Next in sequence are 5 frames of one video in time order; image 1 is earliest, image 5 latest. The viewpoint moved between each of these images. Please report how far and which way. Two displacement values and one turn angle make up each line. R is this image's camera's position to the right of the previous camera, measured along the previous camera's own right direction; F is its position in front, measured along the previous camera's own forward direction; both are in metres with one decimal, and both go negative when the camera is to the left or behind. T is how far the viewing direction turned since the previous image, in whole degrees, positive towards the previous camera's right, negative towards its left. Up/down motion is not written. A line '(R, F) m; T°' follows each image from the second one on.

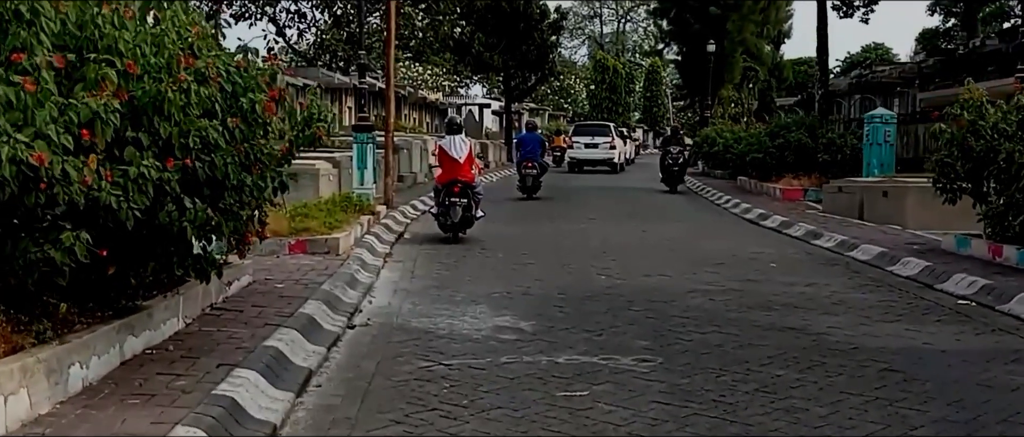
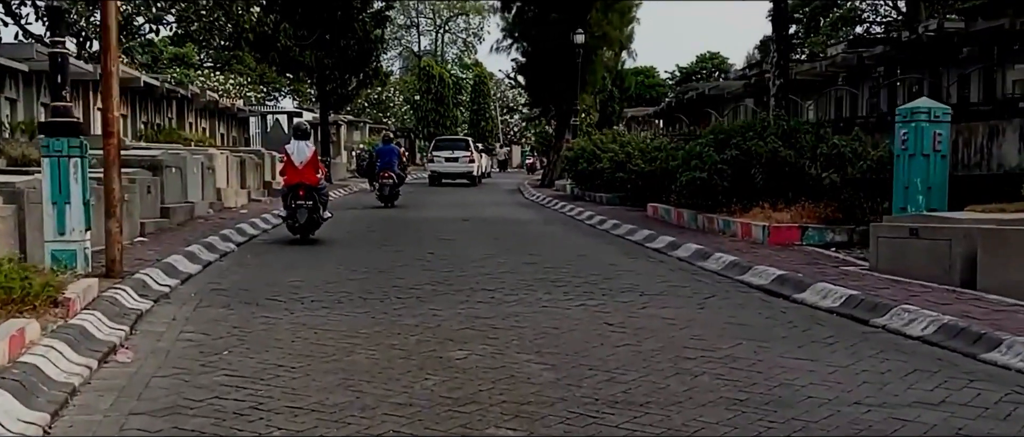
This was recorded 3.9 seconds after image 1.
(-0.1, +7.4) m; +8°
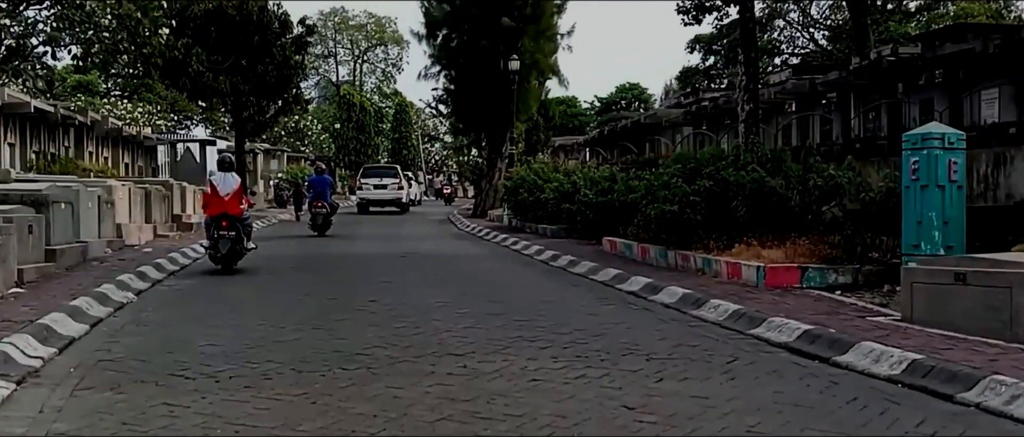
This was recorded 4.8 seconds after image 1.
(-0.3, +1.8) m; +4°
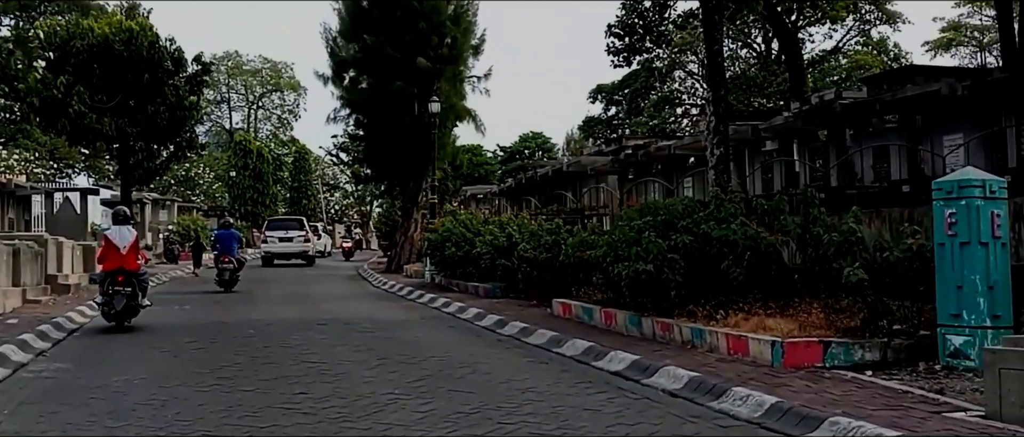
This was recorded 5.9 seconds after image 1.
(-0.4, +1.9) m; +4°
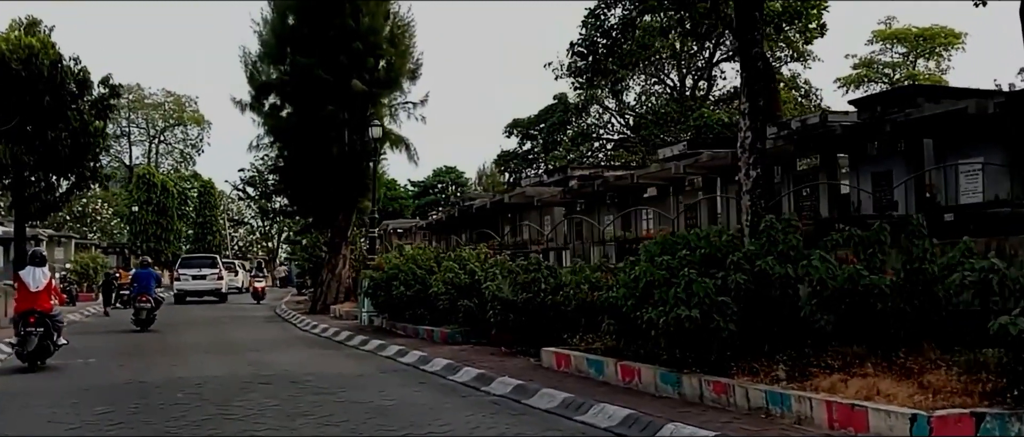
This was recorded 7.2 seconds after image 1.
(-0.7, +2.3) m; +4°
